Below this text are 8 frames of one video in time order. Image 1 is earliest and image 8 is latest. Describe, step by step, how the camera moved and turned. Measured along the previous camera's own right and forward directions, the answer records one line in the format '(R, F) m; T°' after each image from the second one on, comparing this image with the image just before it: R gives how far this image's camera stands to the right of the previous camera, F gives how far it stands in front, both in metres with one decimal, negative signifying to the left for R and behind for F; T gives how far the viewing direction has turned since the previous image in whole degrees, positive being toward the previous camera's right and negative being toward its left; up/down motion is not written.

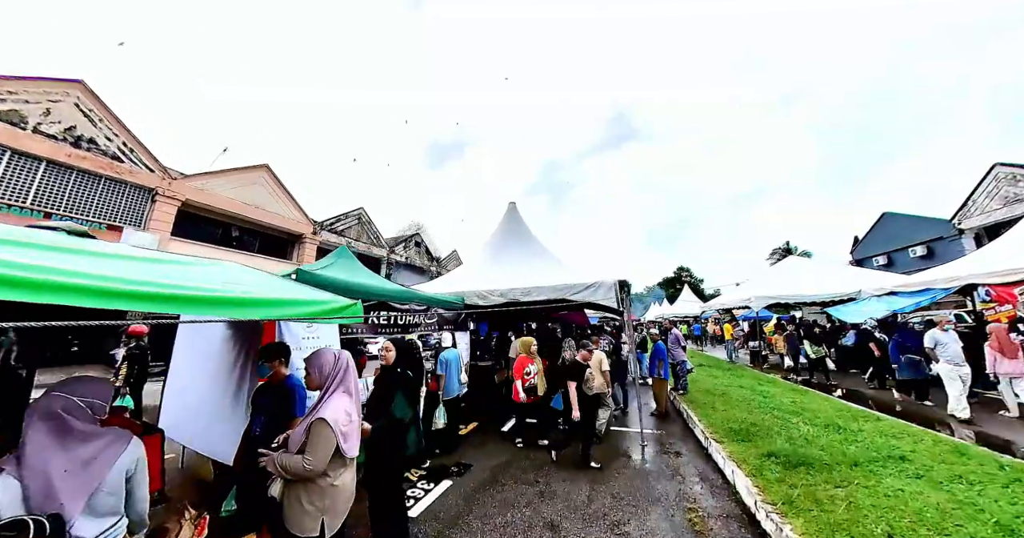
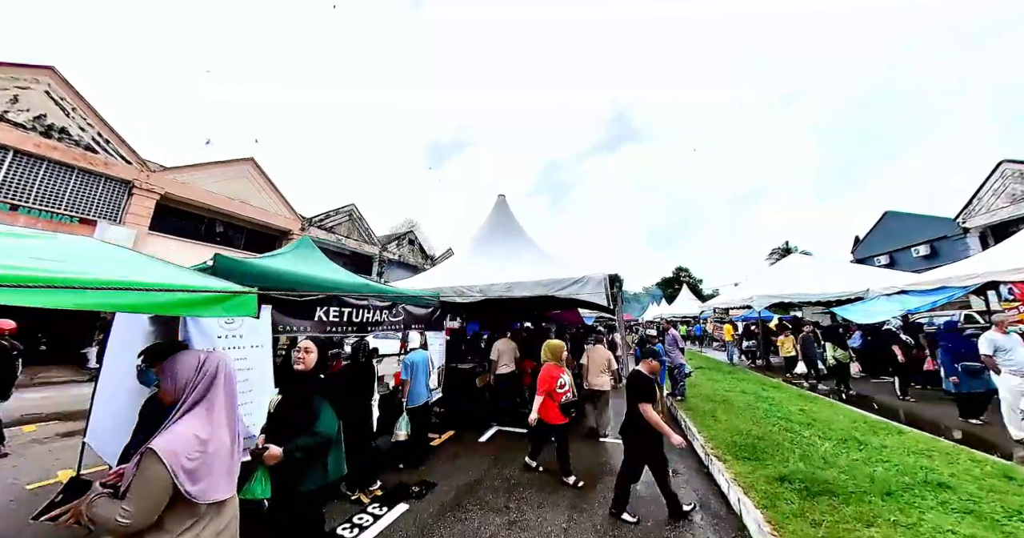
(+0.4, +0.6) m; 0°
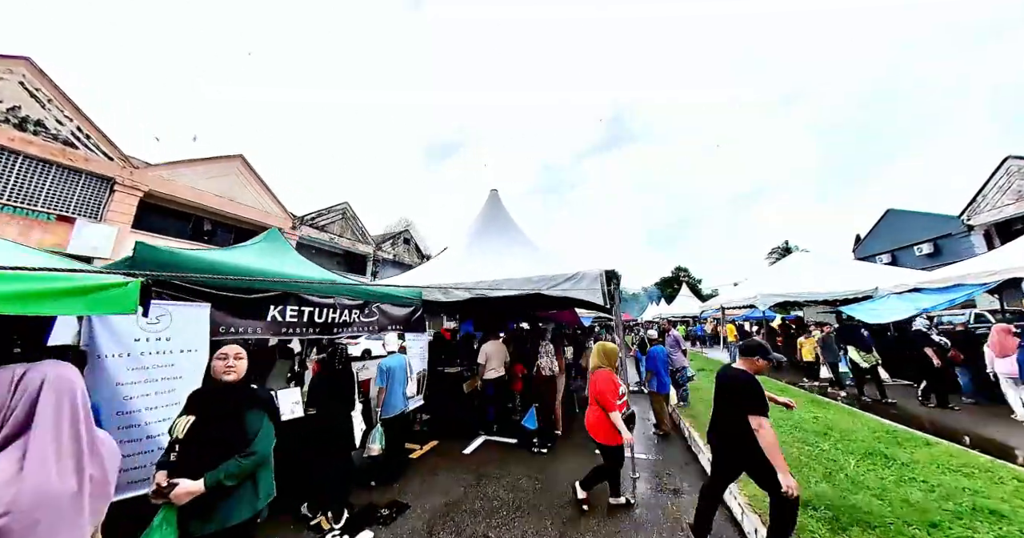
(+0.2, +0.5) m; 0°
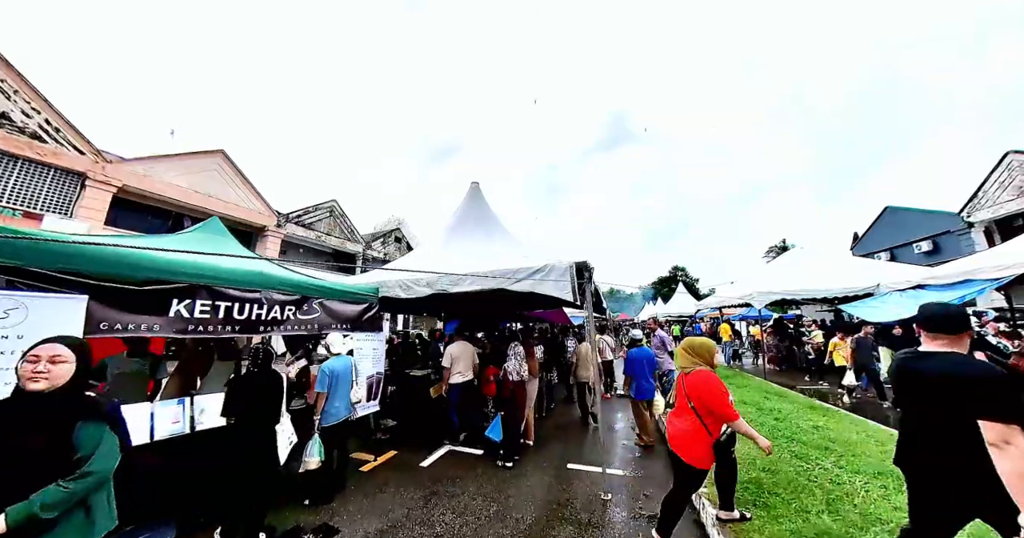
(+0.5, +0.5) m; 0°
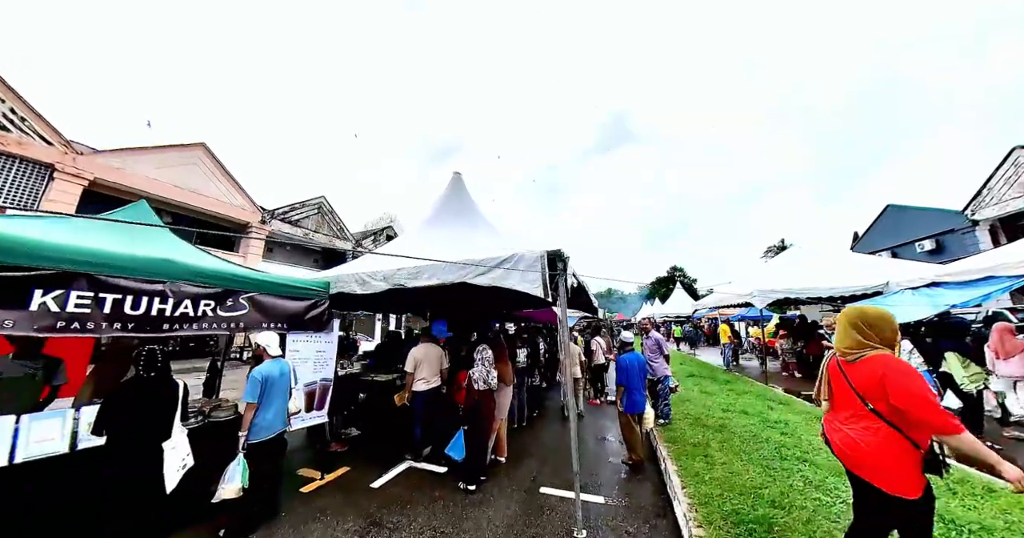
(+0.4, +0.6) m; 0°
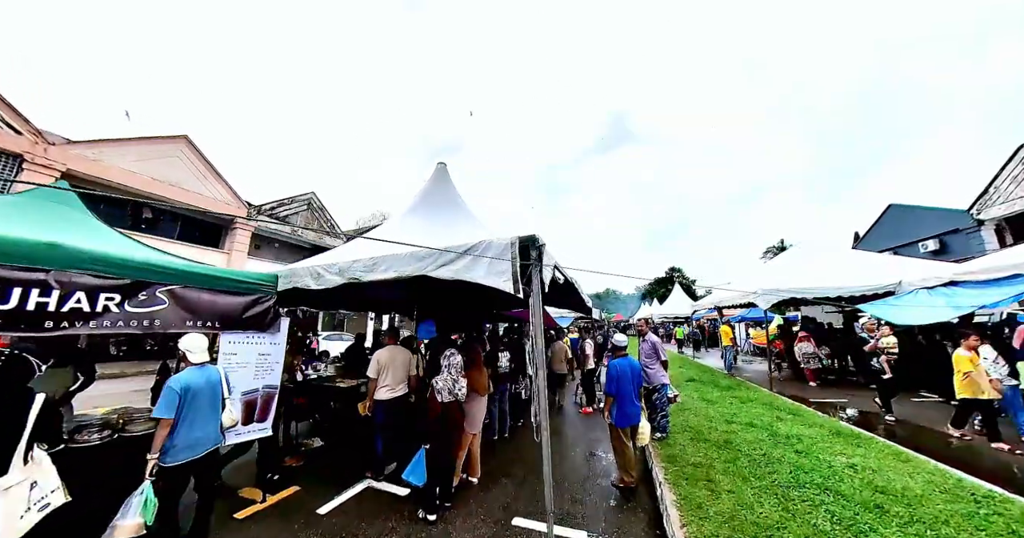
(+0.3, +0.6) m; 0°
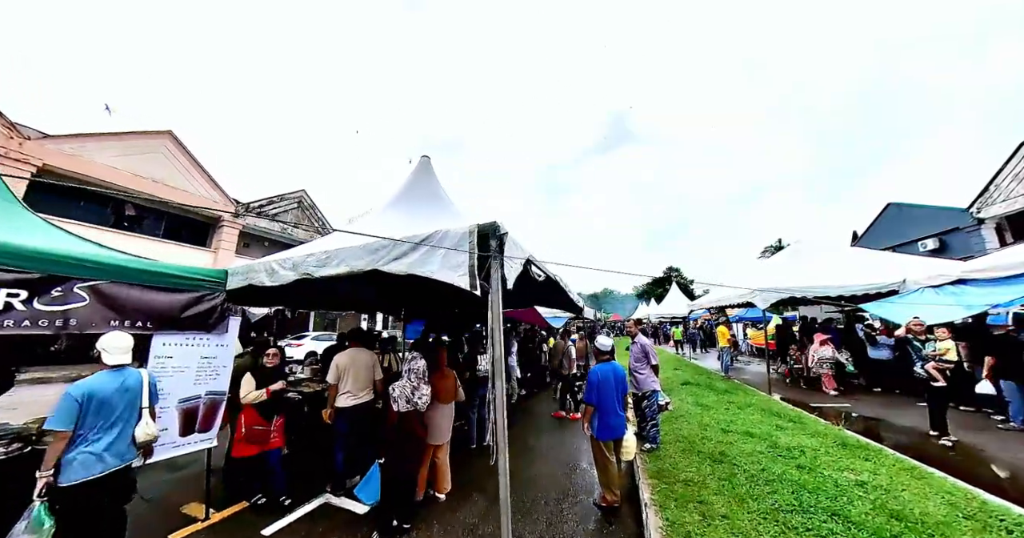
(+0.3, +0.4) m; 0°
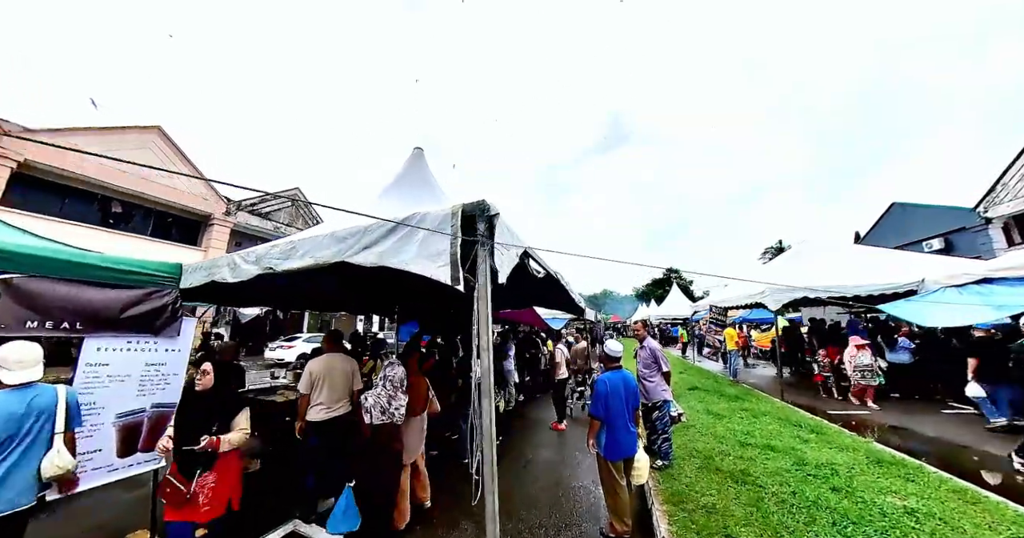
(0.0, +0.4) m; 0°
